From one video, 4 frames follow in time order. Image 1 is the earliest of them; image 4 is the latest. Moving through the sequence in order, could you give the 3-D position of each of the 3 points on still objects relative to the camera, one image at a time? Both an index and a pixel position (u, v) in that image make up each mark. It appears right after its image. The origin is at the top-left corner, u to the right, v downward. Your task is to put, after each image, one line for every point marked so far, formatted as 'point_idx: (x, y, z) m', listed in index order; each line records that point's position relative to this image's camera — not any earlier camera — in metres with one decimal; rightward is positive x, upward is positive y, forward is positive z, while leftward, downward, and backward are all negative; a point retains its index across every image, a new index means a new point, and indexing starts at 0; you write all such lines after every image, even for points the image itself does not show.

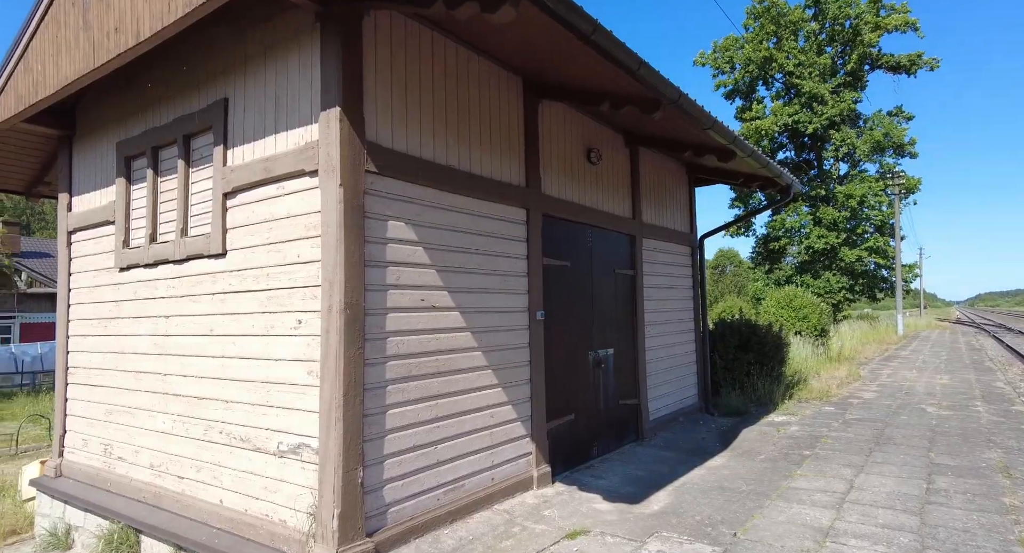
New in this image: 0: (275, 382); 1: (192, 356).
0: (-1.4, -0.6, +4.0) m
1: (-2.3, -0.6, +4.9) m
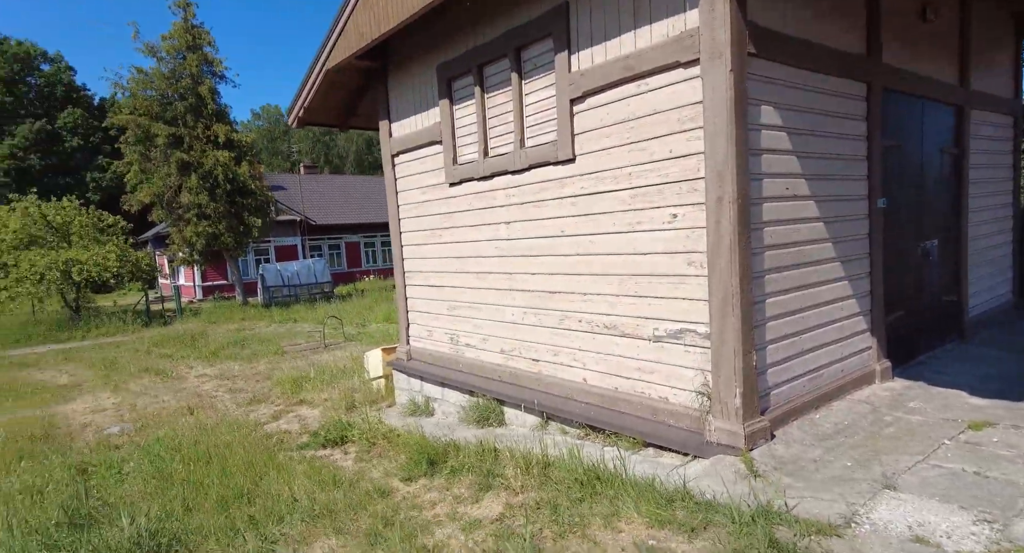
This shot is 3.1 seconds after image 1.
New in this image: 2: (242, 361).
0: (+0.9, 0.0, +4.2) m
1: (+0.3, +0.2, +5.3) m
2: (-5.6, -1.8, +13.9) m
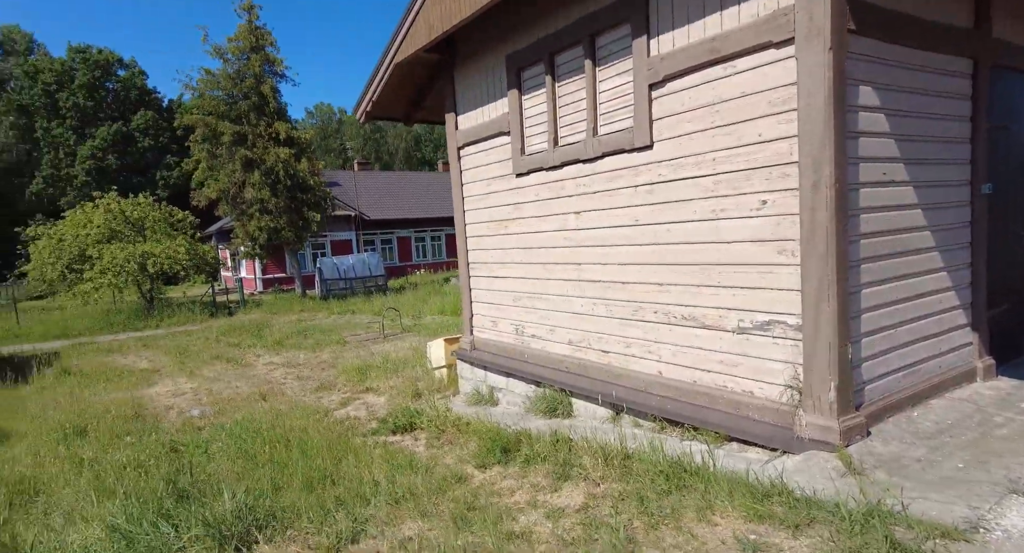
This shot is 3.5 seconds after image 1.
0: (+1.3, +0.1, +4.1) m
1: (+0.8, +0.2, +5.2) m
2: (-4.4, -1.6, +14.2) m
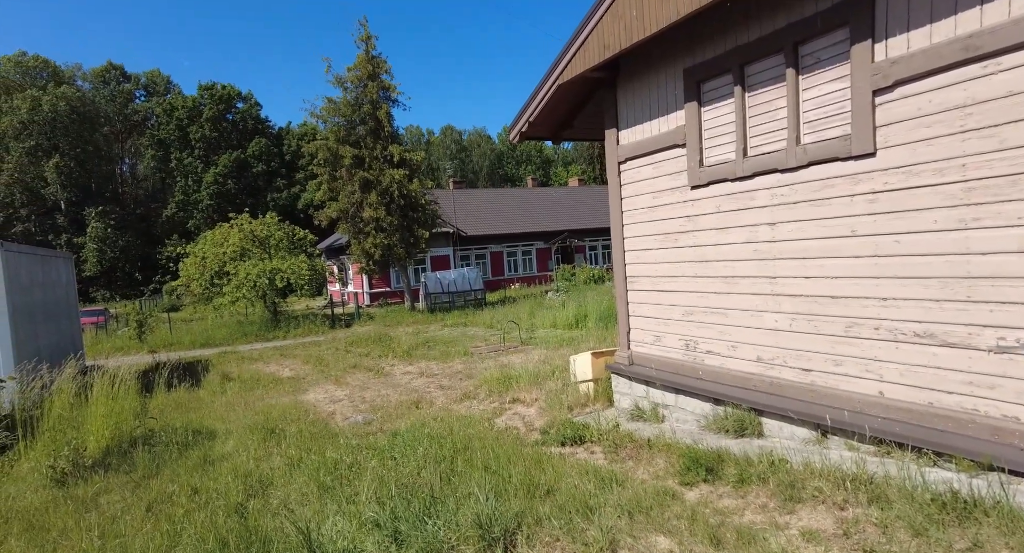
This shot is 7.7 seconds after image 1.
0: (+2.7, 0.0, +3.8) m
1: (+2.4, +0.1, +5.0) m
2: (-1.5, -1.9, +14.6) m
